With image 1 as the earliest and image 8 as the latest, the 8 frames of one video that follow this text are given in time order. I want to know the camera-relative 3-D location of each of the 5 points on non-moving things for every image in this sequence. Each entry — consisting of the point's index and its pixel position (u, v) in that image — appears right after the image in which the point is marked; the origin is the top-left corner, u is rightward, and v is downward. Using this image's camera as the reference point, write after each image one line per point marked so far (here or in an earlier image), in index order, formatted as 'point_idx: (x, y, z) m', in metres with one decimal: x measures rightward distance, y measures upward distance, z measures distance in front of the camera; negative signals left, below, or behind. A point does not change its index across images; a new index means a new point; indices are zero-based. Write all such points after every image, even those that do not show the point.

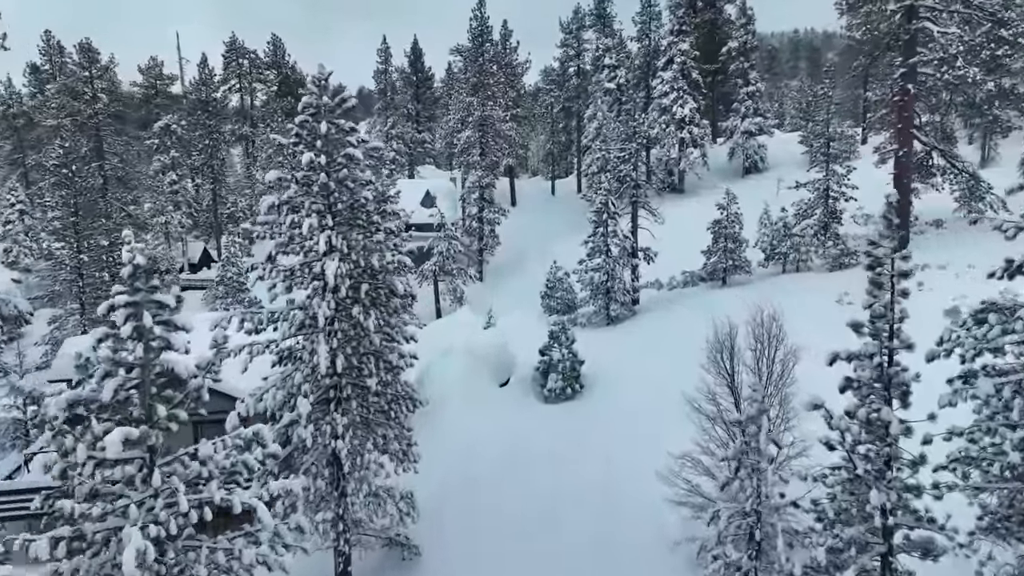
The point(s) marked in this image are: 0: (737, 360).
0: (+4.9, -1.6, +15.6) m
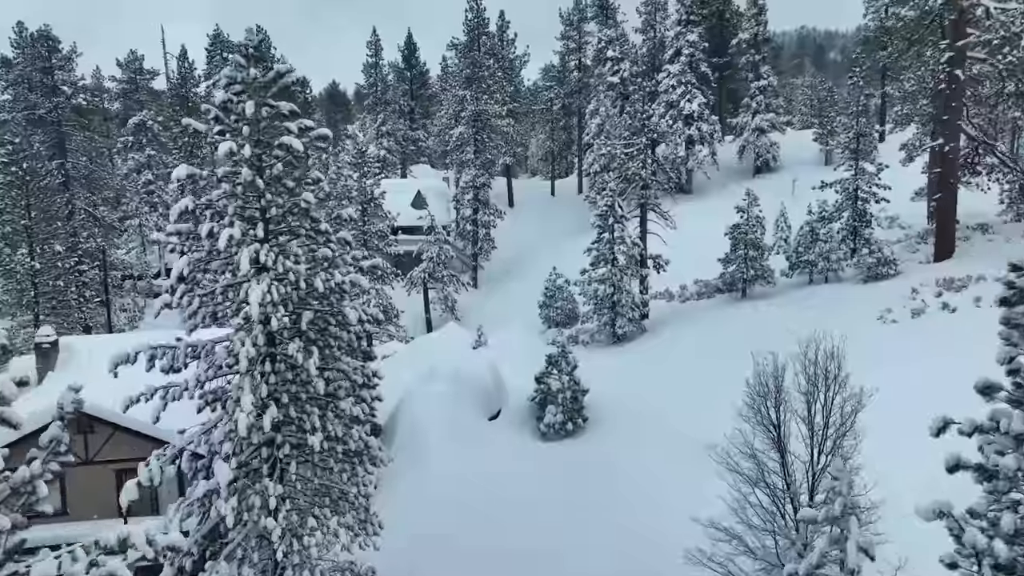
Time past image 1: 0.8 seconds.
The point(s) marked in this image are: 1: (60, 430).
0: (+4.6, -2.1, +12.3) m
1: (-4.9, -1.5, +7.8) m
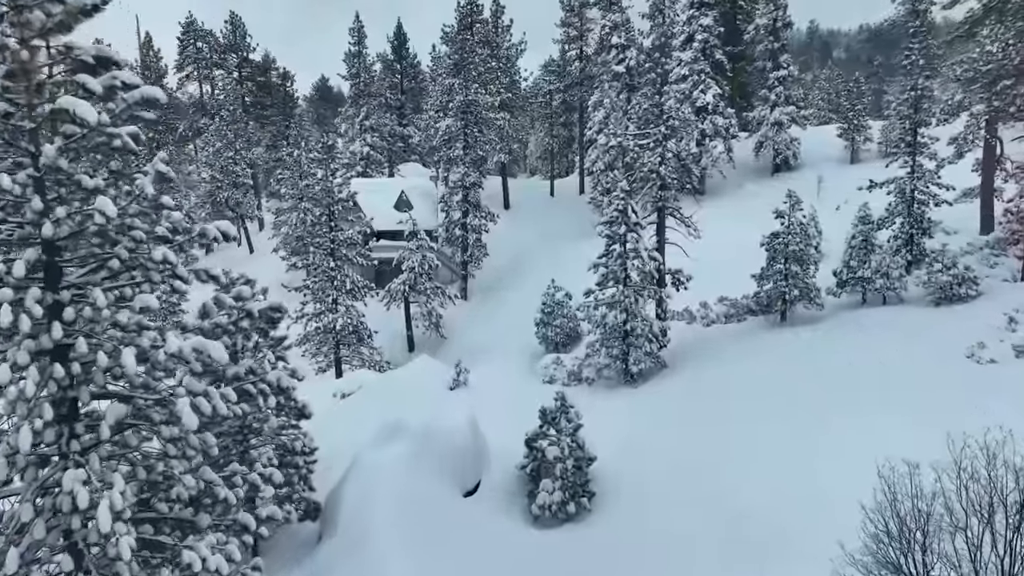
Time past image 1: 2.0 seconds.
0: (+4.3, -2.8, +7.3) m
1: (-5.2, -2.2, +2.8) m
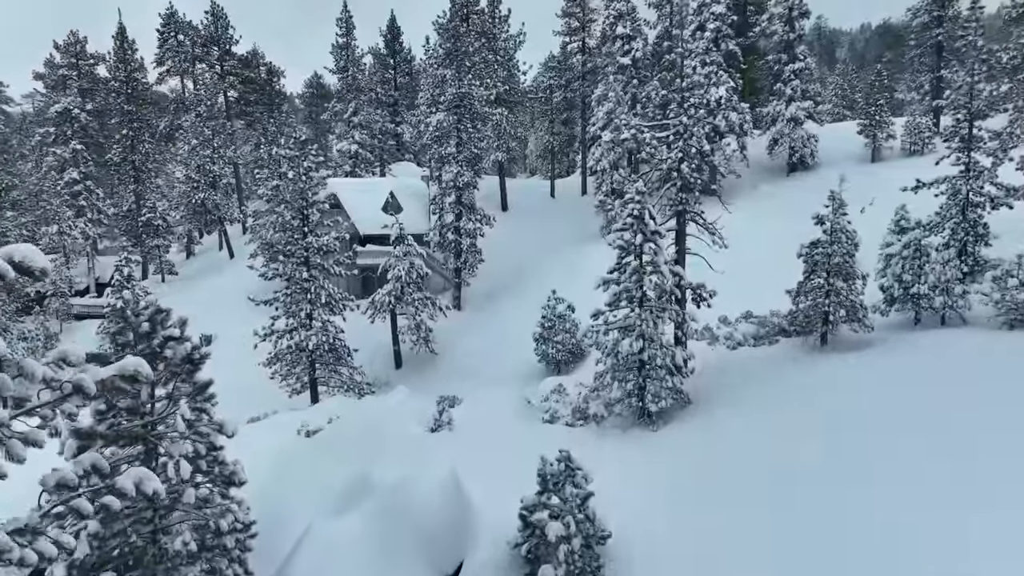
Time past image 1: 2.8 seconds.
0: (+4.1, -3.2, +4.0) m
1: (-5.4, -2.7, -0.5) m
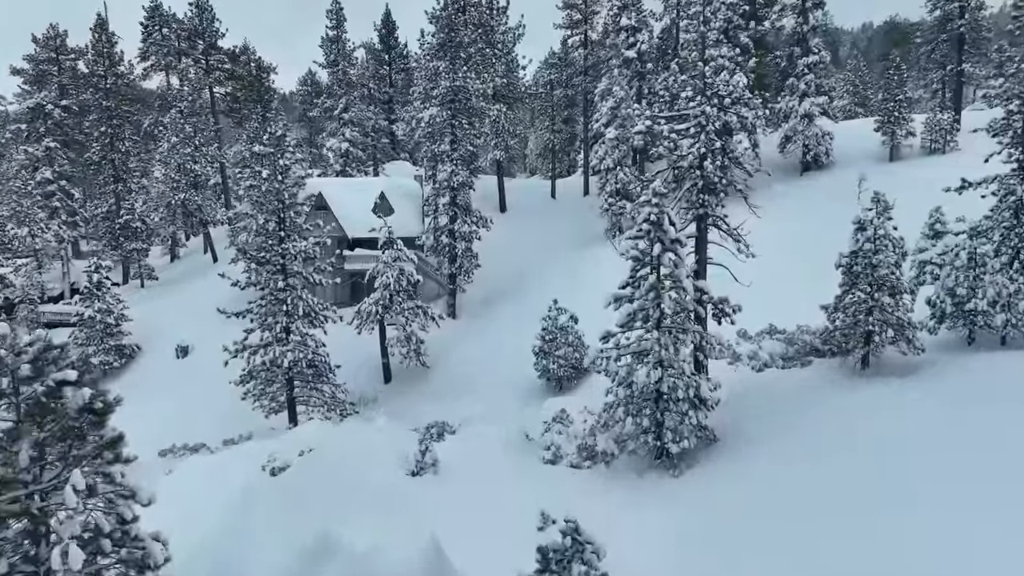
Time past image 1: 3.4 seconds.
0: (+4.0, -3.6, +1.5) m
1: (-5.5, -3.1, -3.0) m
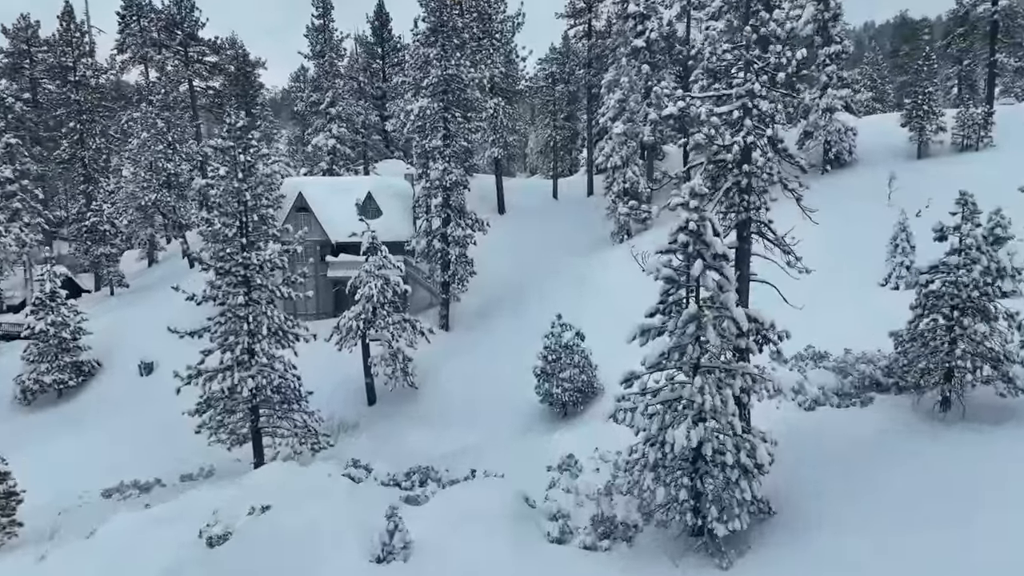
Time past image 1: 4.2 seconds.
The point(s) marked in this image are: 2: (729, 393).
0: (+3.9, -4.0, -1.7) m
1: (-5.6, -3.5, -6.2) m
2: (+3.3, -1.6, +10.9) m
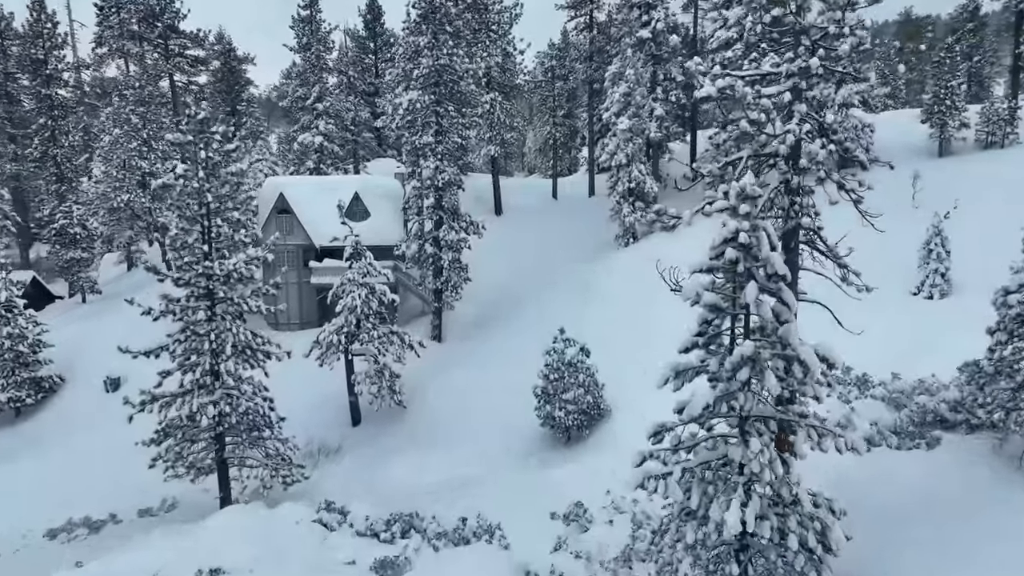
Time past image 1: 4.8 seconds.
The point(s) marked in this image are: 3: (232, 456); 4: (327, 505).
0: (+3.9, -4.4, -4.1) m
1: (-5.5, -3.9, -8.7) m
2: (+3.2, -1.9, +8.5) m
3: (-7.5, -4.5, +19.6) m
4: (-4.3, -5.0, +16.8) m
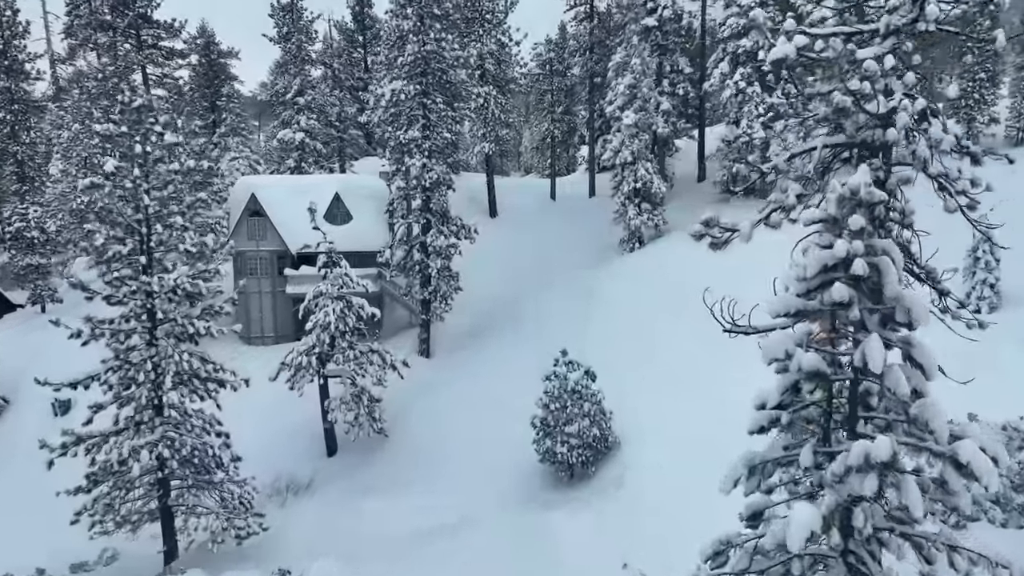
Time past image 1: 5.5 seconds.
0: (+3.9, -4.8, -7.0) m
1: (-5.5, -4.3, -11.6) m
2: (+3.2, -2.3, +5.6) m
3: (-7.7, -4.9, +16.7) m
4: (-4.4, -5.4, +13.9) m
